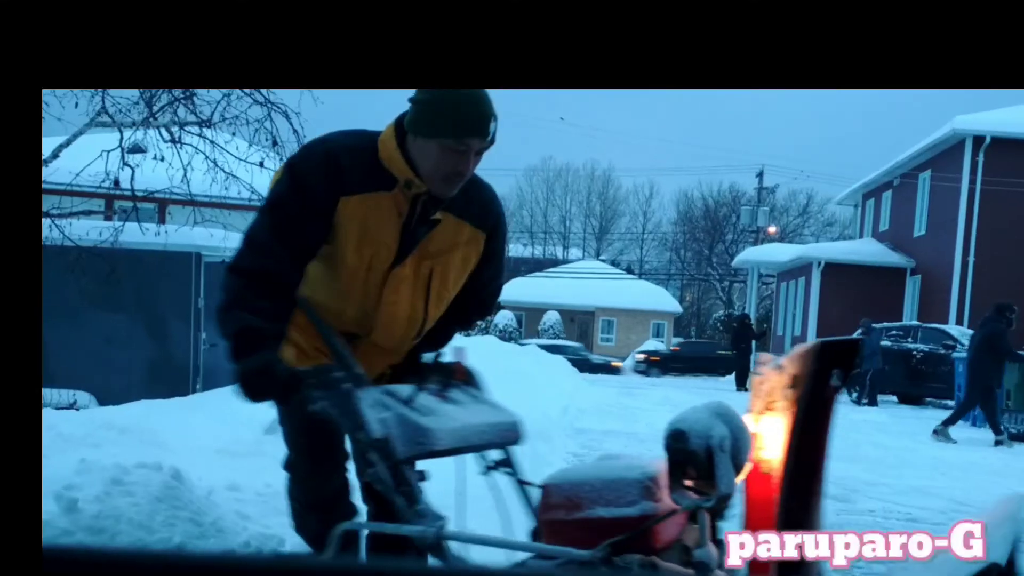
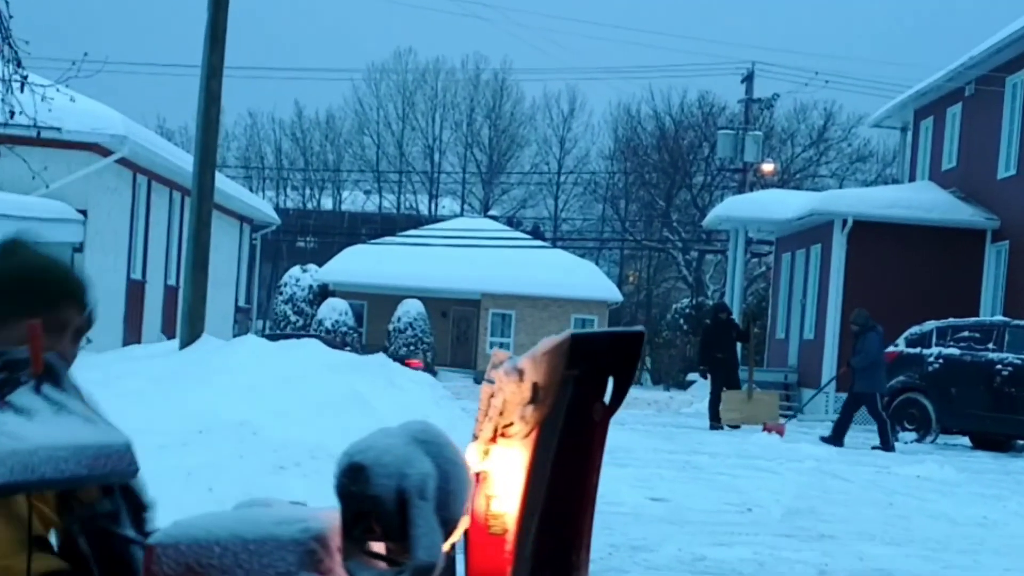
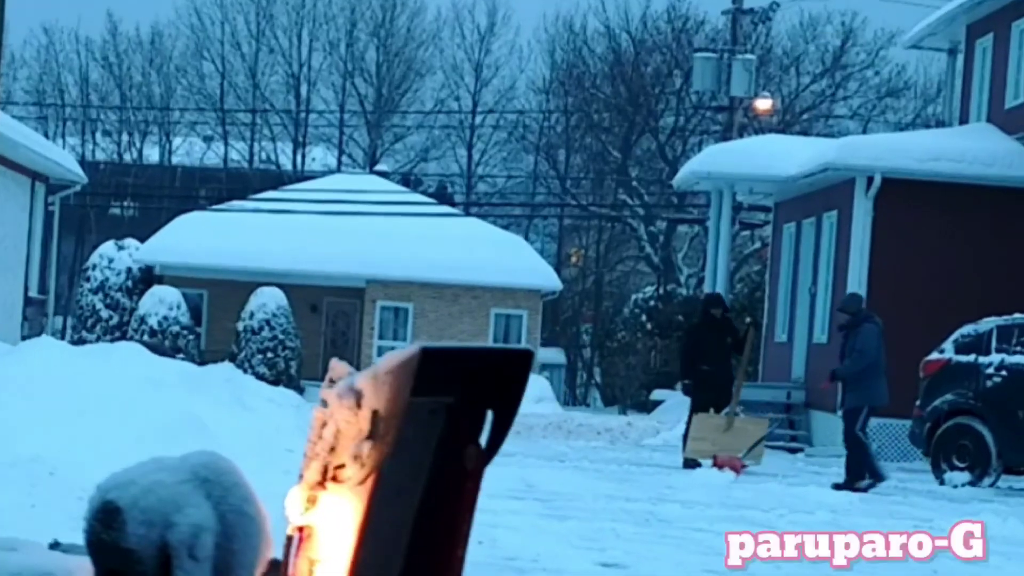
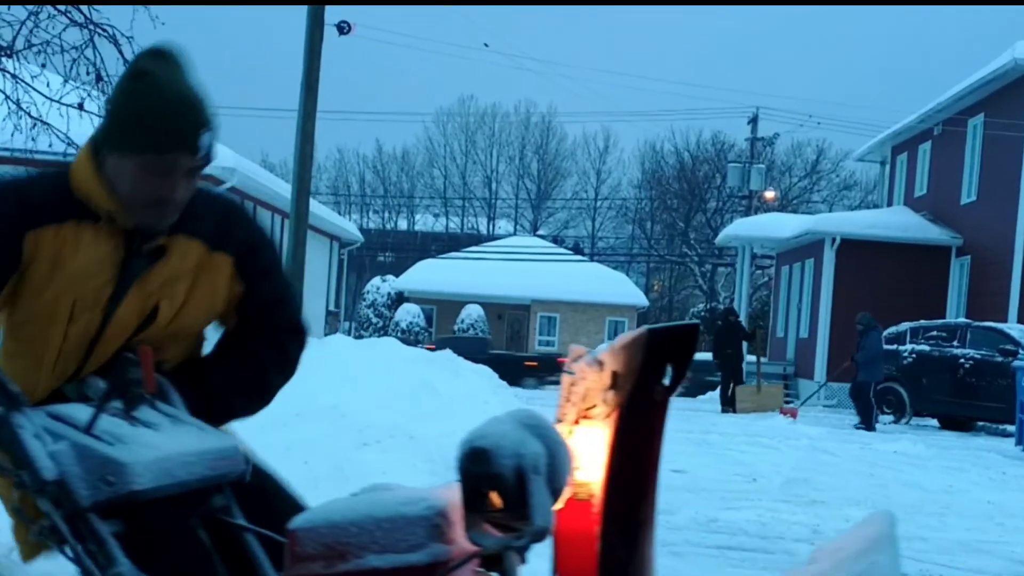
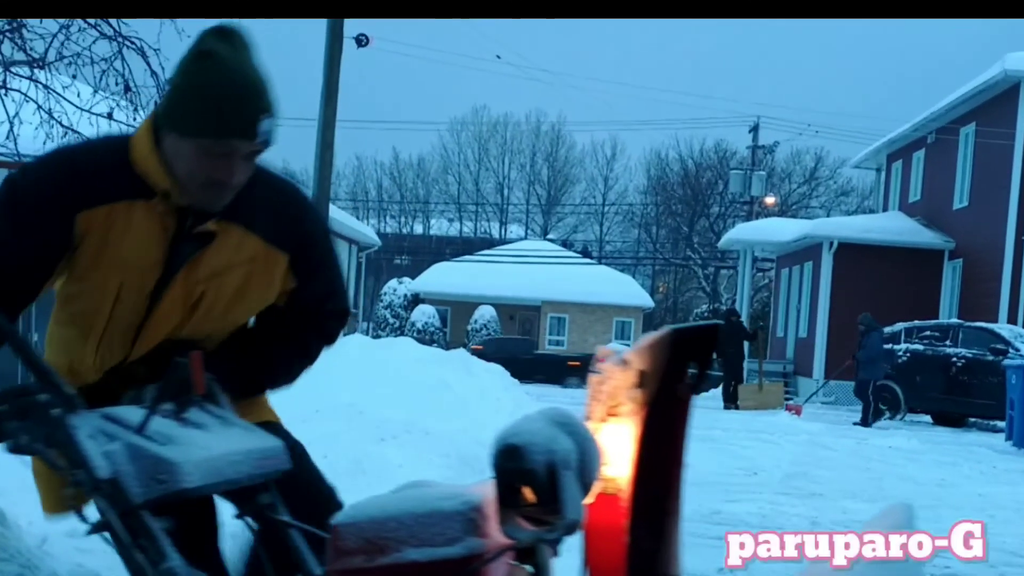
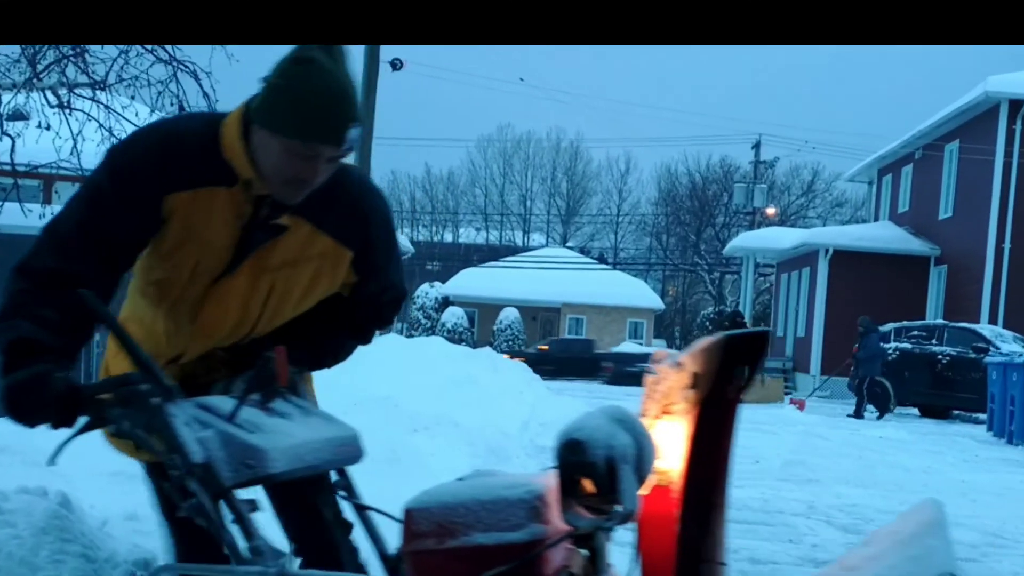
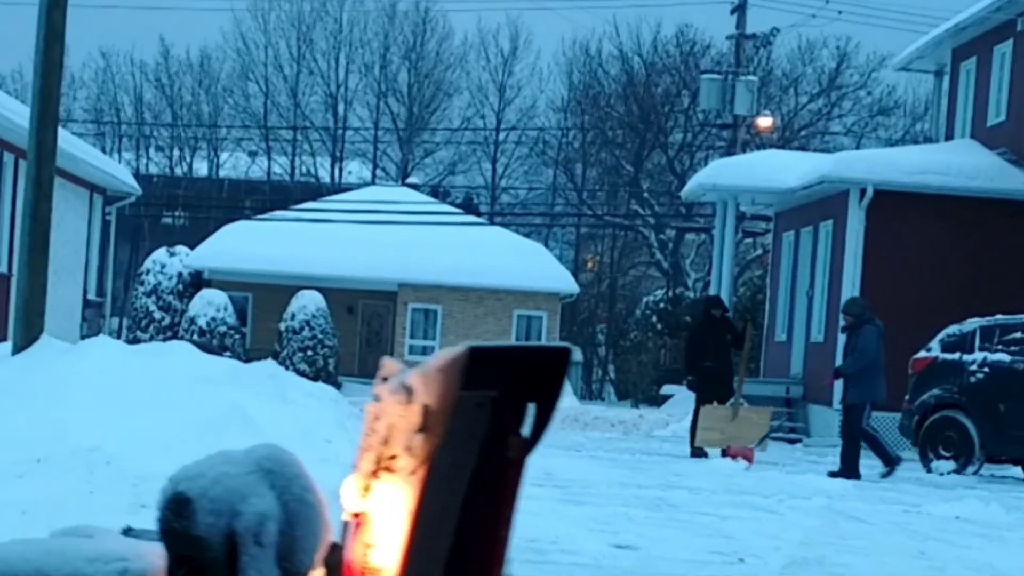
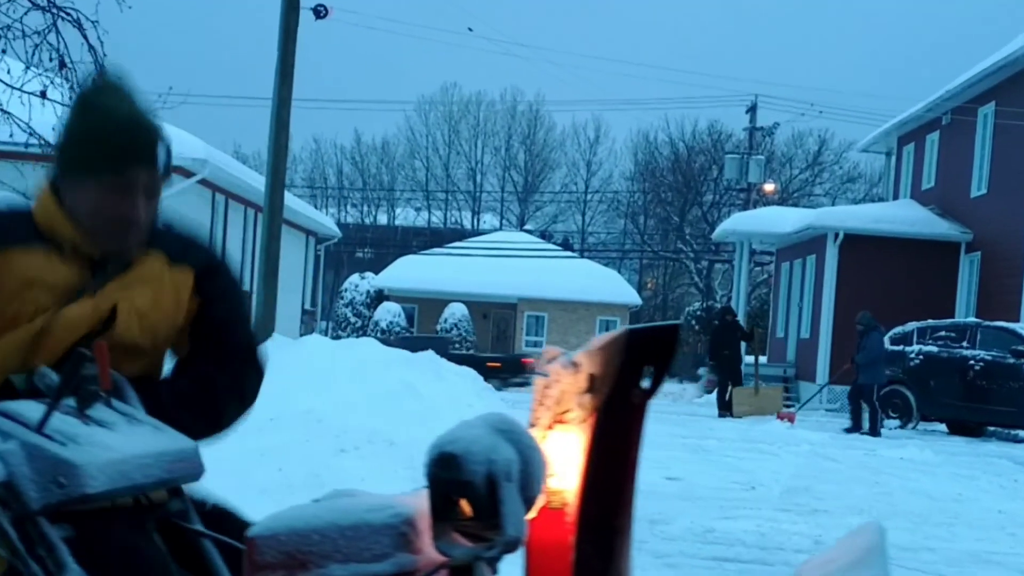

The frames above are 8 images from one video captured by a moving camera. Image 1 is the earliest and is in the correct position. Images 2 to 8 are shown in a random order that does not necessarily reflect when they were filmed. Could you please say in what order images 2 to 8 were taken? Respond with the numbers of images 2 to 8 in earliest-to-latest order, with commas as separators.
6, 5, 4, 8, 2, 7, 3
